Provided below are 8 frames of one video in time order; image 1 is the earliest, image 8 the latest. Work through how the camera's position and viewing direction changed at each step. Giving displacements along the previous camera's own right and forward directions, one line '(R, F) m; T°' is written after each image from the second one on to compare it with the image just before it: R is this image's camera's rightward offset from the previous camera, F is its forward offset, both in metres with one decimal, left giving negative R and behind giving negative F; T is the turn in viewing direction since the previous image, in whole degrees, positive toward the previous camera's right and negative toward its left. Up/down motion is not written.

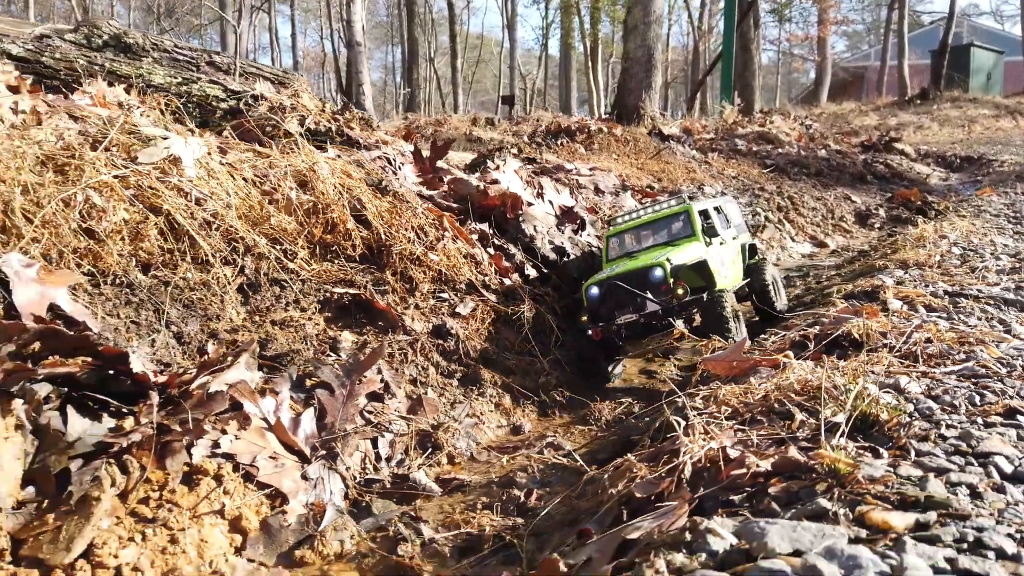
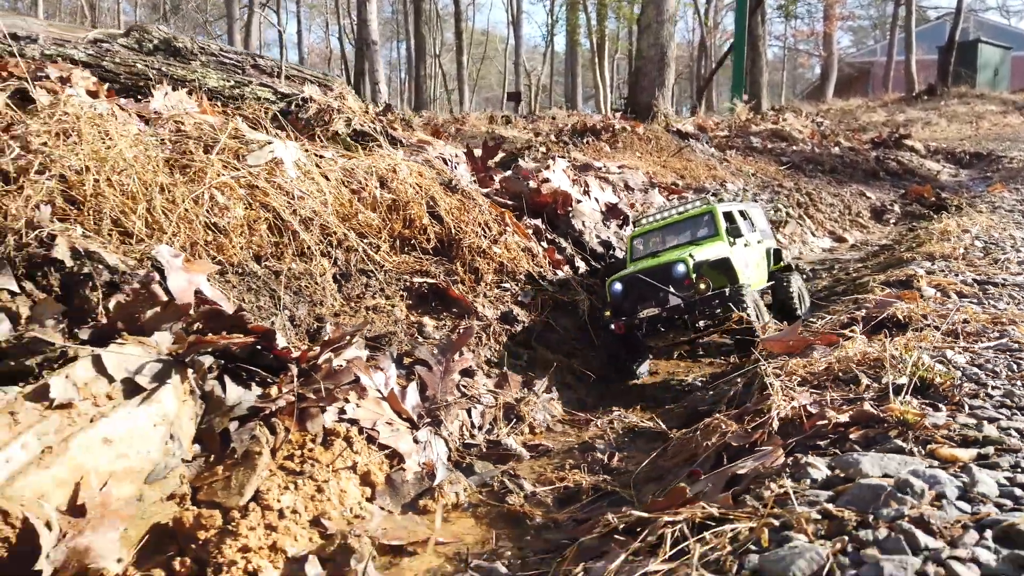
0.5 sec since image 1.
(-0.5, -0.5) m; 0°
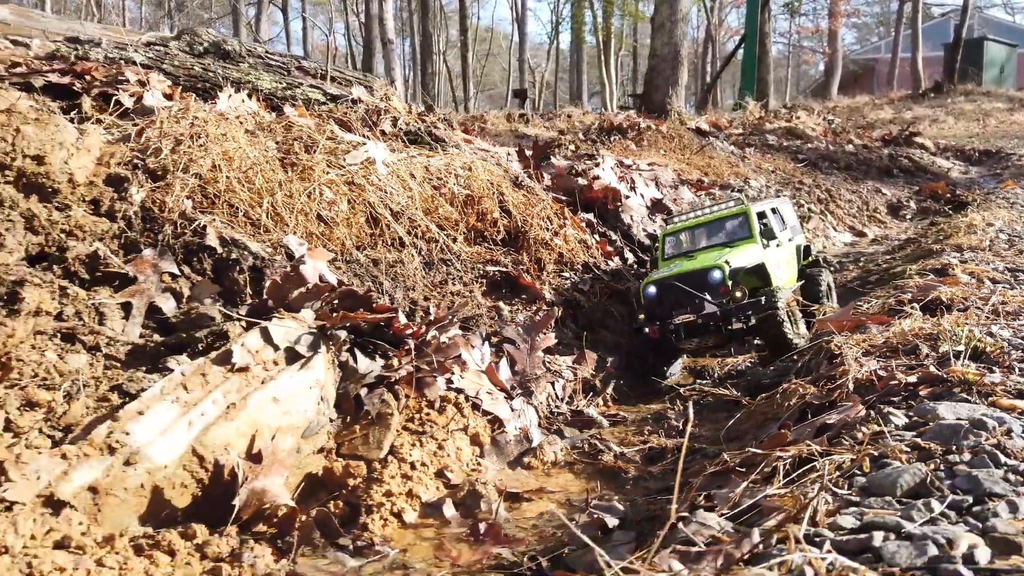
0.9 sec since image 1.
(-0.6, -0.5) m; 0°
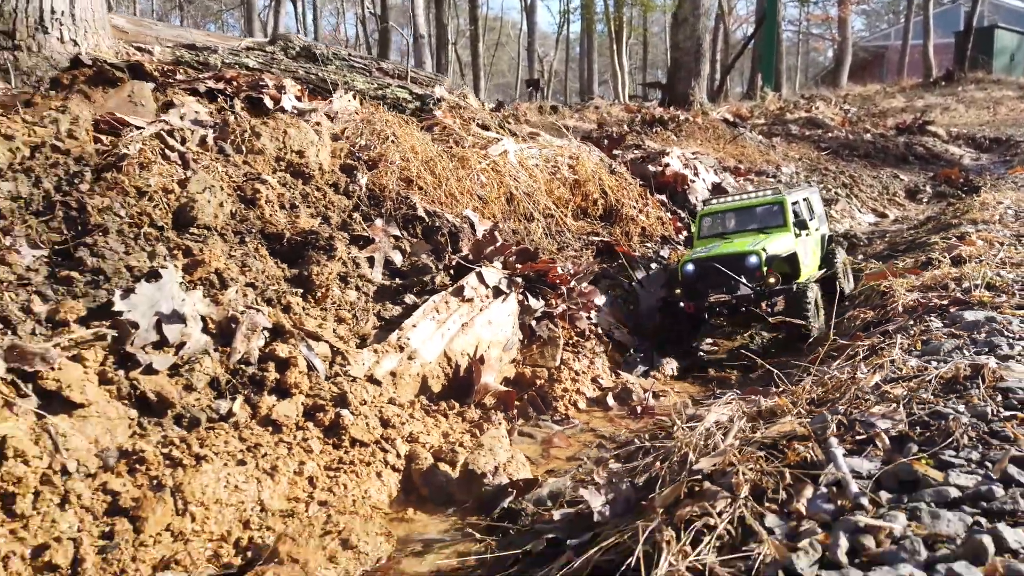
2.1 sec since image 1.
(-1.0, -1.6) m; -1°
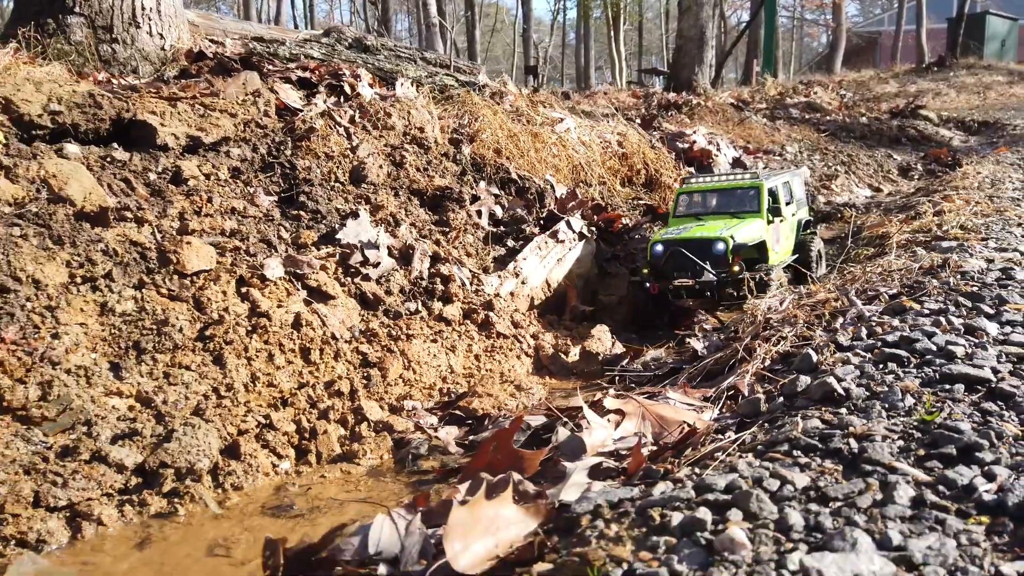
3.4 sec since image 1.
(-0.8, -1.6) m; 0°
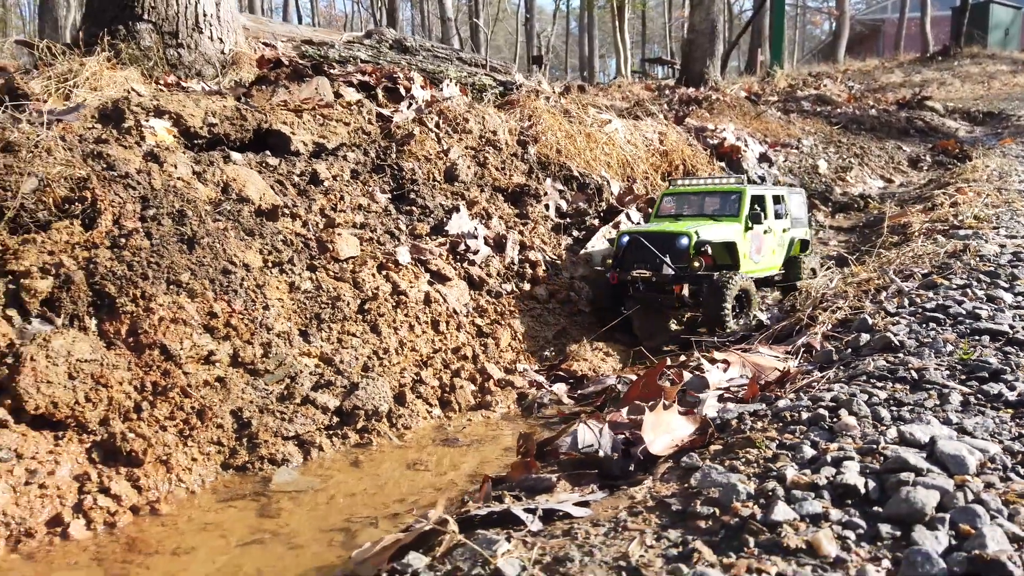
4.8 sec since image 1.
(-0.7, -1.0) m; 0°
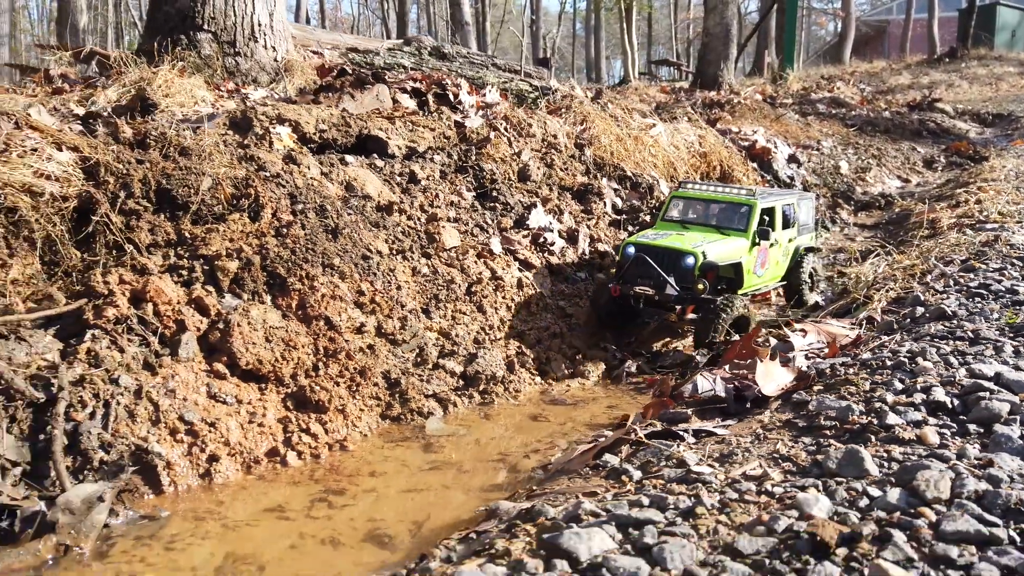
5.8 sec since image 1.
(-0.7, -0.8) m; 0°
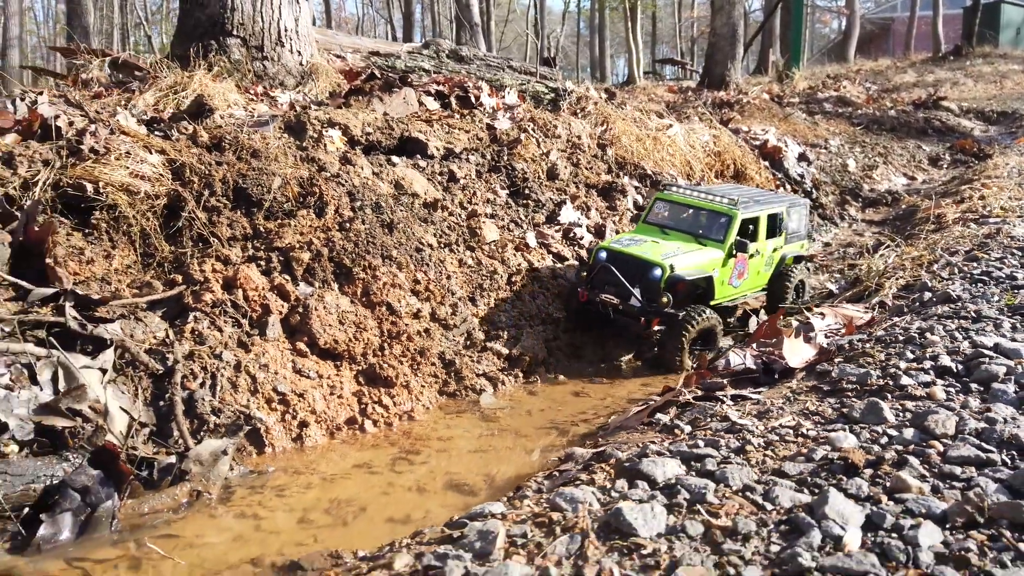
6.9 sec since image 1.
(-0.3, -0.5) m; 0°
